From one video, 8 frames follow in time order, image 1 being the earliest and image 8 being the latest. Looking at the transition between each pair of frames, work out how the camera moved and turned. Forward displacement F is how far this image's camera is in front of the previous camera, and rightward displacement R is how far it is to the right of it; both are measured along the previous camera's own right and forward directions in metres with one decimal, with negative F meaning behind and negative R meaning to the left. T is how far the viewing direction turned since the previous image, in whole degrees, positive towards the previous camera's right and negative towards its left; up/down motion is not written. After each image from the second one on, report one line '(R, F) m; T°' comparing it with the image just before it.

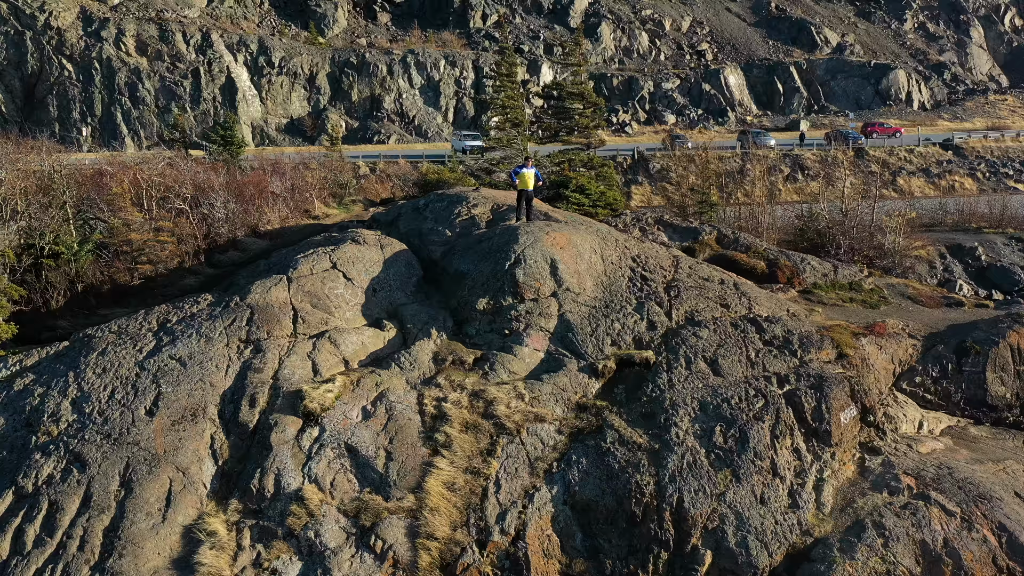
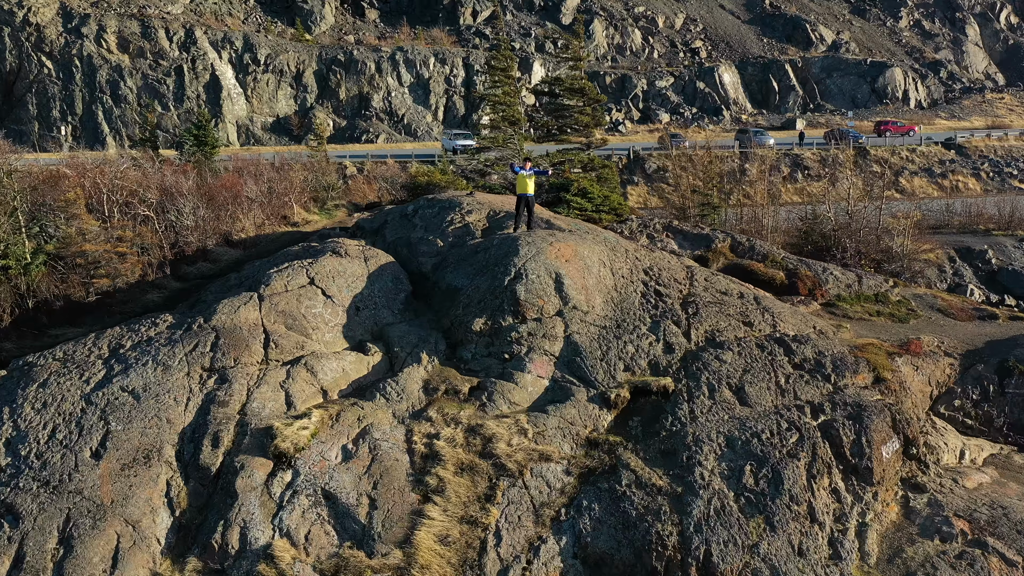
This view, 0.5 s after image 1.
(-0.1, +1.6) m; +1°
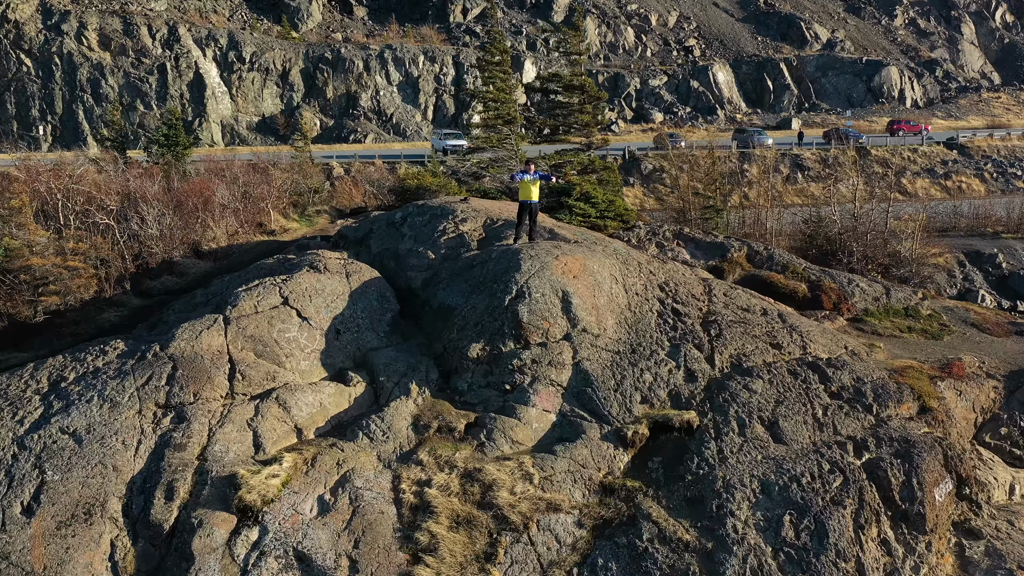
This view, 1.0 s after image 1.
(-0.1, +1.6) m; +1°
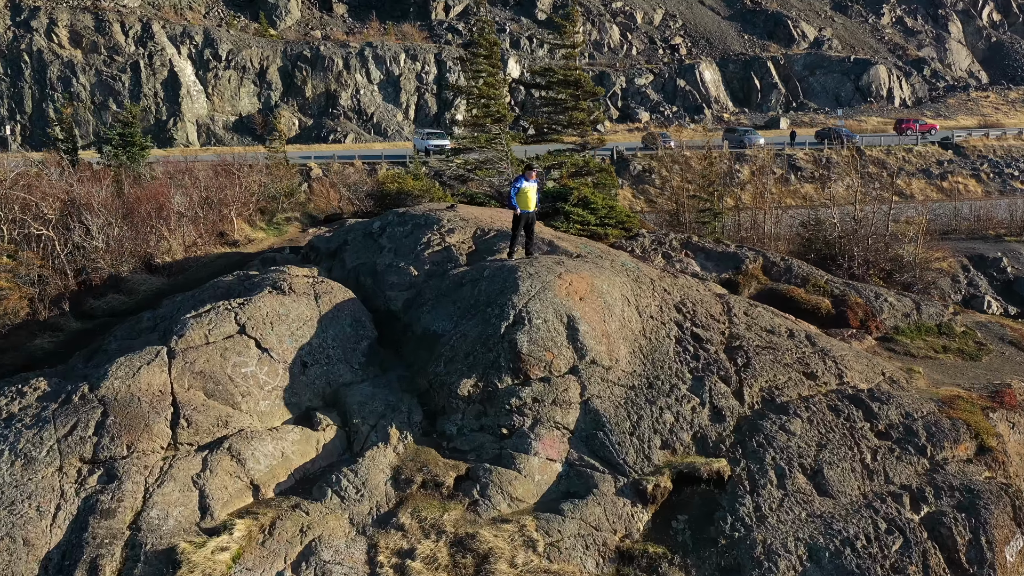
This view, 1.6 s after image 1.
(-0.1, +1.7) m; +1°
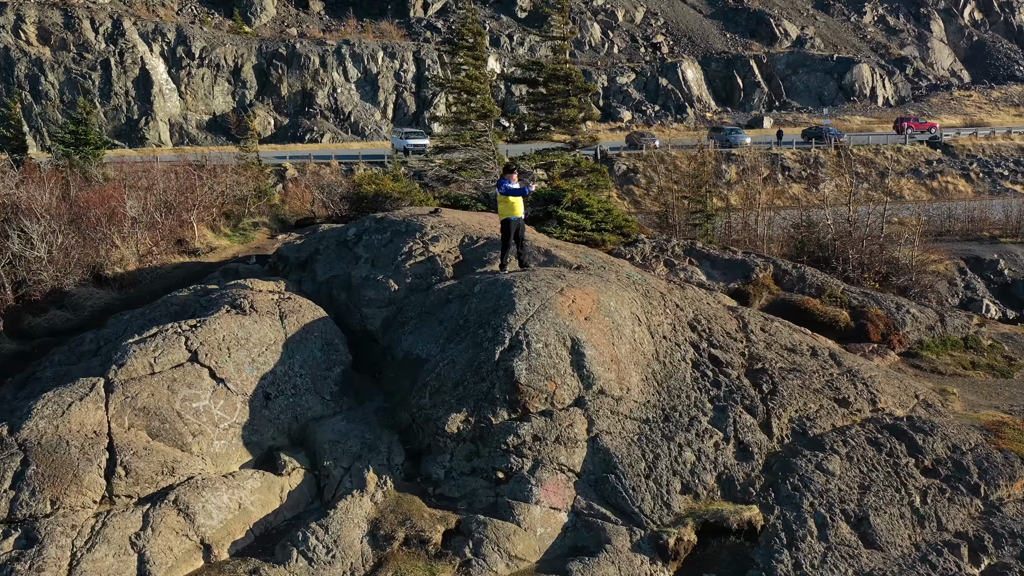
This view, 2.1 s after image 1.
(-0.1, +1.4) m; +1°
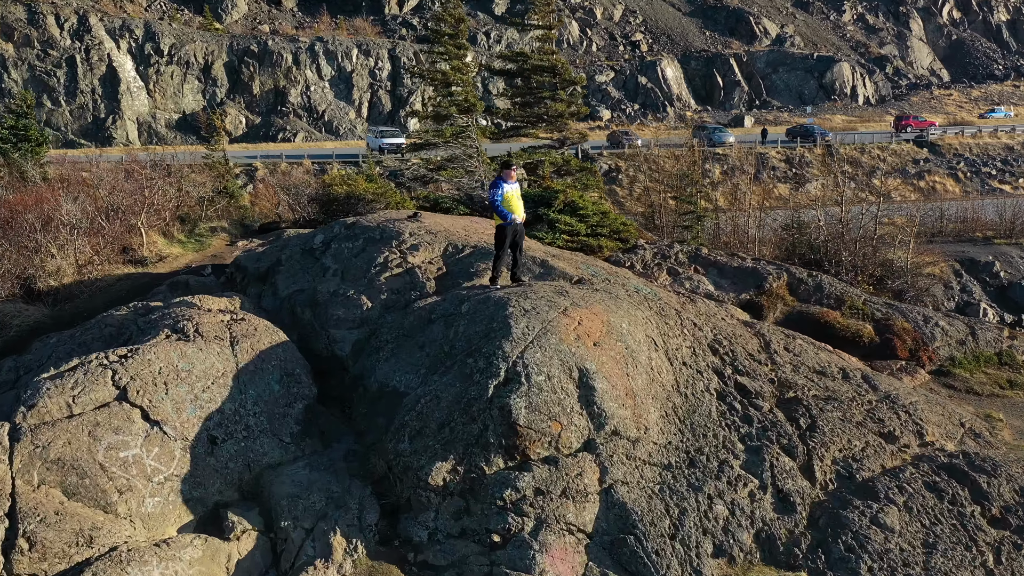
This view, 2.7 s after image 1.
(-0.1, +1.4) m; +1°
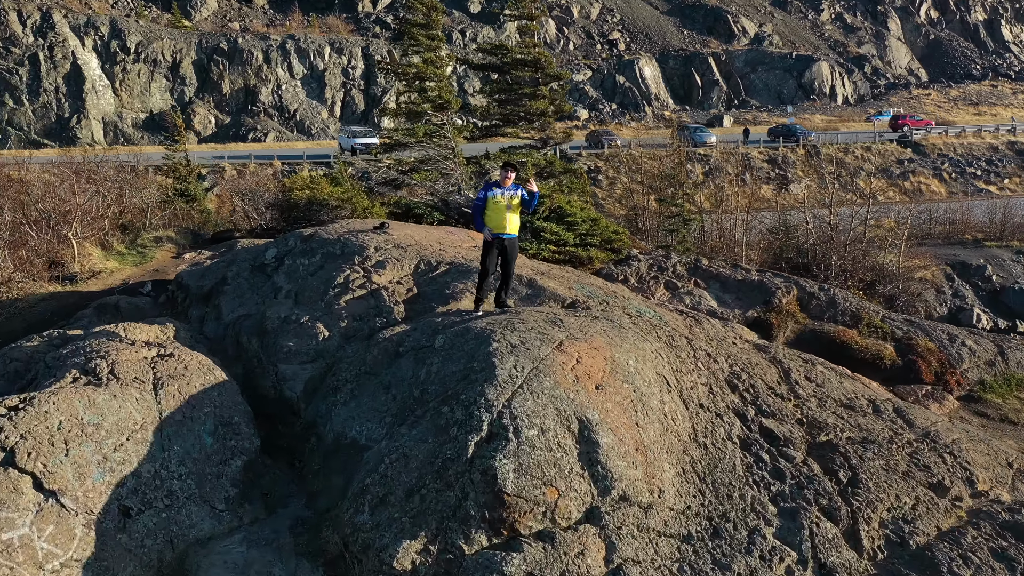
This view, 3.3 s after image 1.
(0.0, +1.4) m; +1°
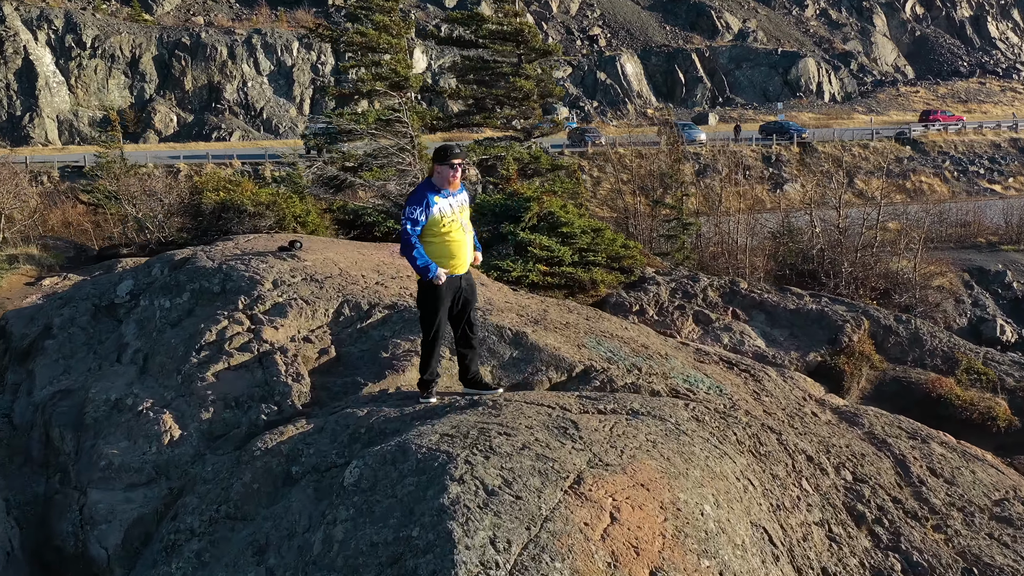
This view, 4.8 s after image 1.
(0.0, +3.1) m; +1°
